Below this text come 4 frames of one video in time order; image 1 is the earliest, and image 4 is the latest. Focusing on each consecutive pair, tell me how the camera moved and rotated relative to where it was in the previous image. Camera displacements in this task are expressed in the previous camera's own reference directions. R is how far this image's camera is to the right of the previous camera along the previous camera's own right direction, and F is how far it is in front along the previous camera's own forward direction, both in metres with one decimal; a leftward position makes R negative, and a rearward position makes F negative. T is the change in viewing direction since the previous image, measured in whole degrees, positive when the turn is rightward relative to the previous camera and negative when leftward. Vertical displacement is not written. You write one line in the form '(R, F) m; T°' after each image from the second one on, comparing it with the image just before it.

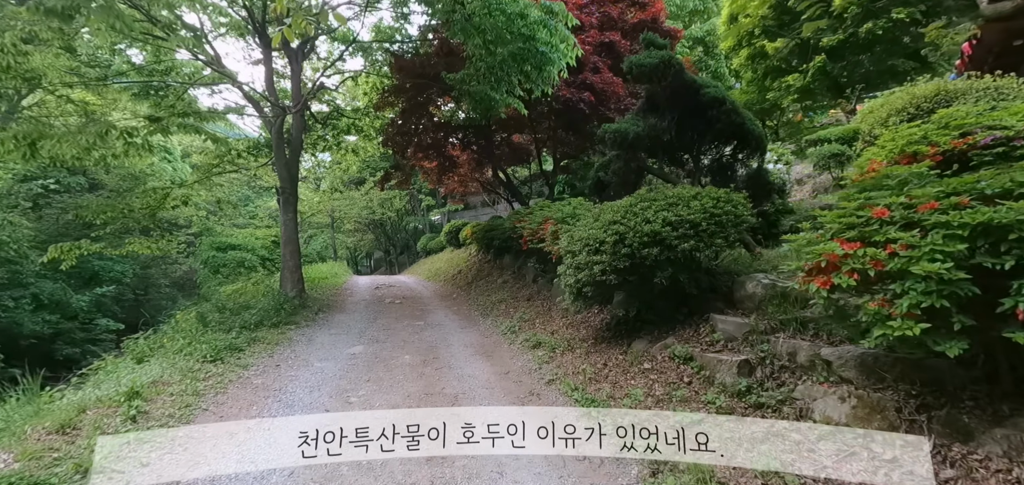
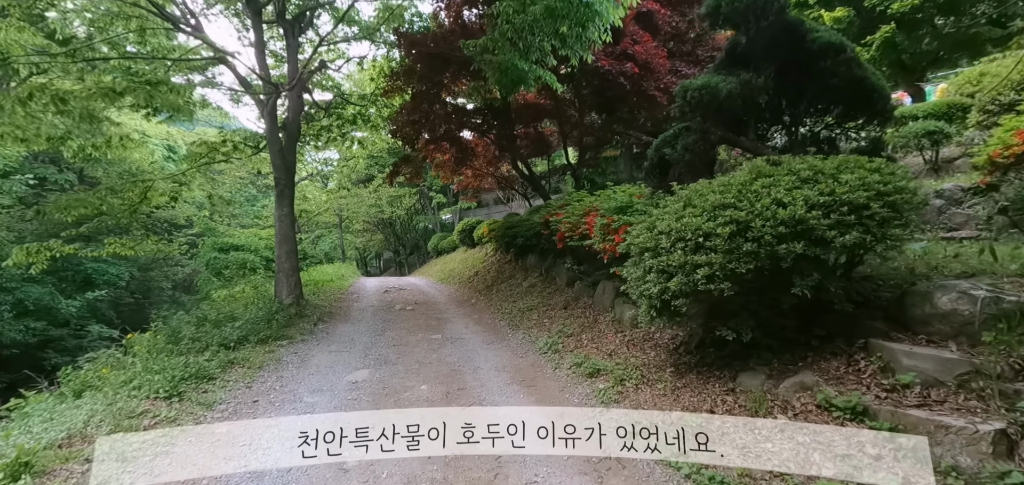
(-0.3, +1.2) m; -1°
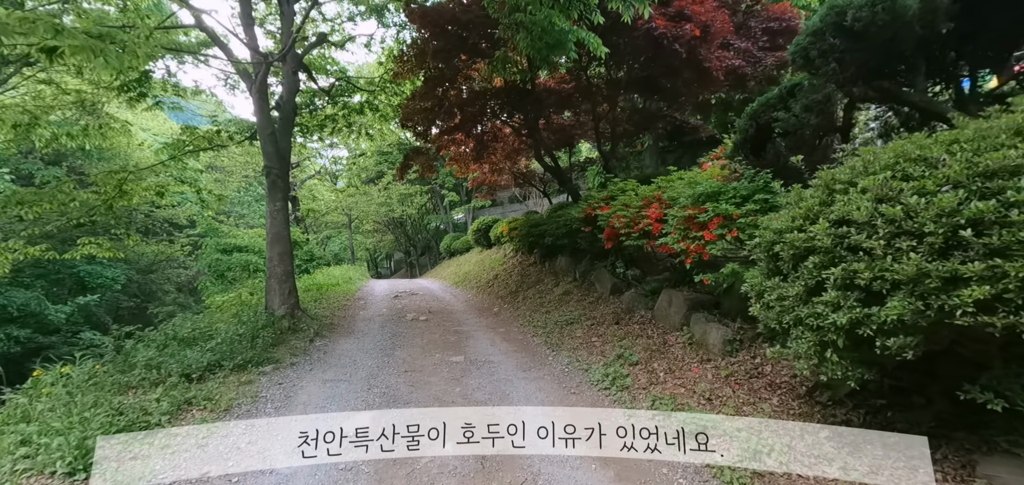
(-0.3, +1.2) m; -1°
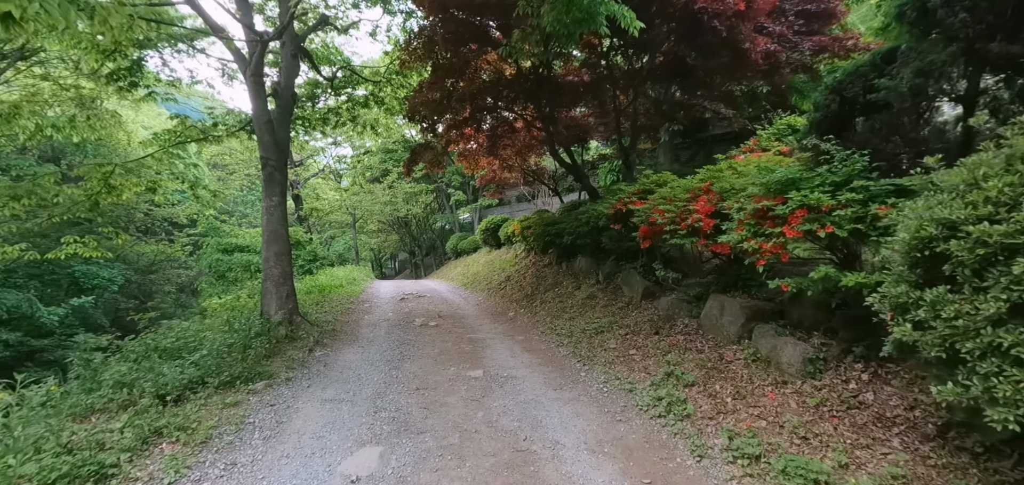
(-0.2, +0.6) m; 0°
